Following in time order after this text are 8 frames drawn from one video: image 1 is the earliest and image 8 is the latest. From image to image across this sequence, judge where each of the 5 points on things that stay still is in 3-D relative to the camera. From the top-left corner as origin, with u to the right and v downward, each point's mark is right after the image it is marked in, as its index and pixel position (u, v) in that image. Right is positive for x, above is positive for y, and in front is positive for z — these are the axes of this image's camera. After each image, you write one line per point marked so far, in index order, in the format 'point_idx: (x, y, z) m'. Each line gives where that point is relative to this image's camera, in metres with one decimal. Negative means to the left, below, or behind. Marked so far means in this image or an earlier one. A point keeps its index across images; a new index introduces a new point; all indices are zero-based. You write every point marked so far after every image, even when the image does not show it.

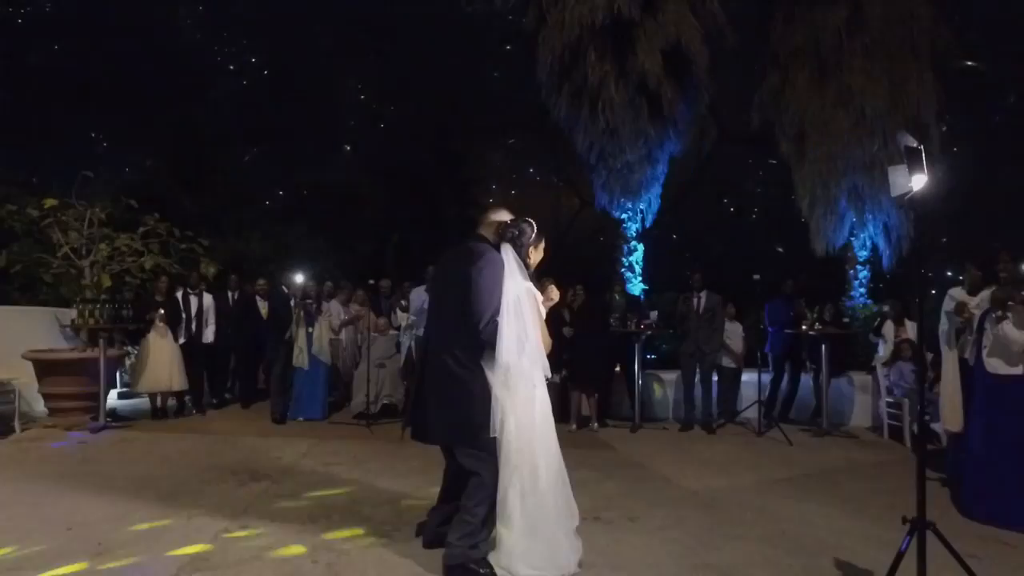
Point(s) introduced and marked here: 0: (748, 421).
0: (+3.8, -2.2, +10.4) m
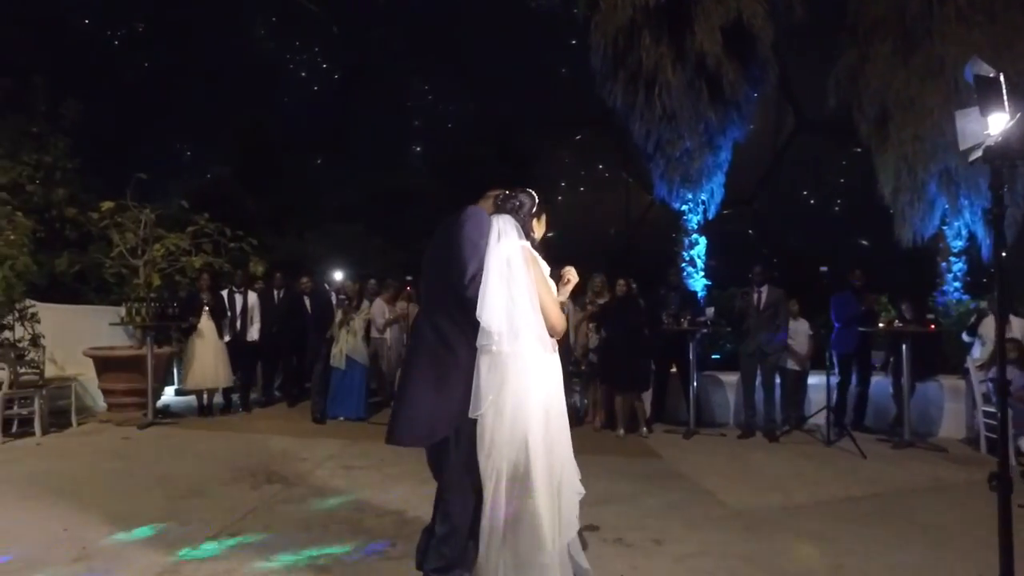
0: (+4.5, -2.1, +9.4) m
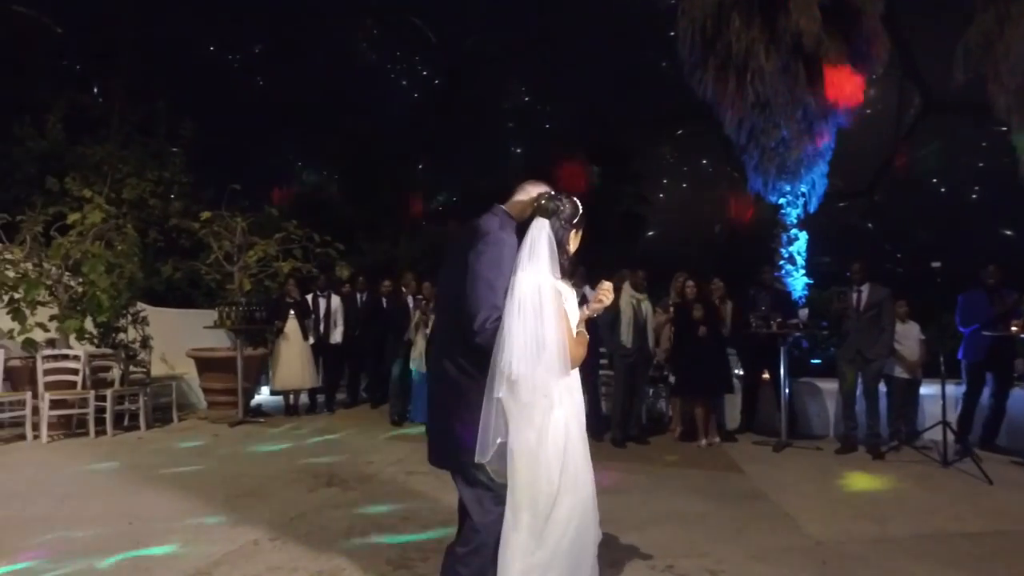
0: (+5.5, -2.1, +8.3) m
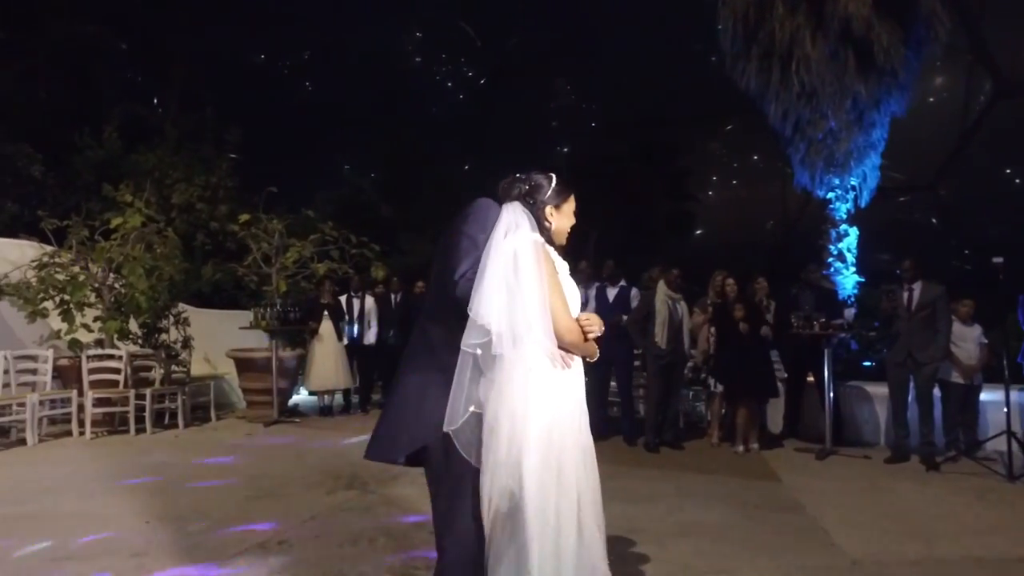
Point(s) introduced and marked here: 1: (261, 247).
0: (+5.8, -2.0, +7.7) m
1: (-4.7, +0.8, +11.9) m
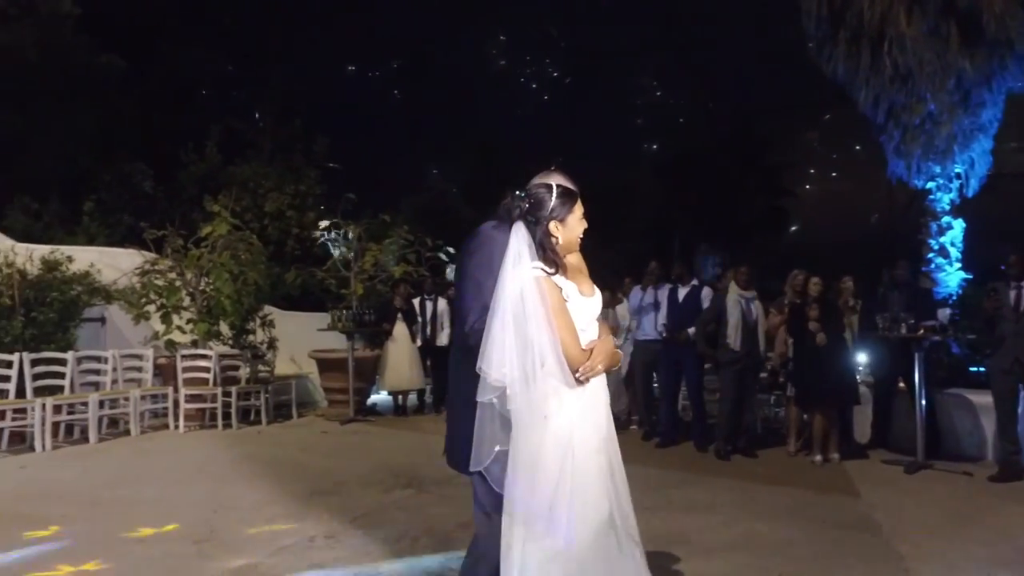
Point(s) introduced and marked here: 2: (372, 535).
0: (+6.5, -2.0, +6.7) m
1: (-3.3, +0.7, +12.4) m
2: (-1.1, -1.9, +4.9) m
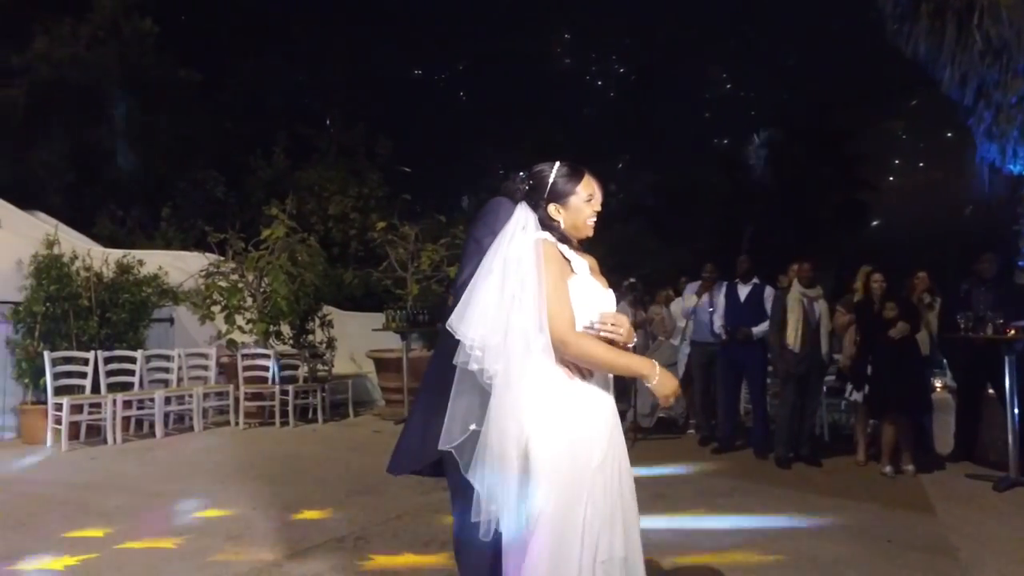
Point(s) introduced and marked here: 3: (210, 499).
0: (+6.9, -2.0, +5.8) m
1: (-2.3, +0.7, +12.5) m
2: (-0.8, -1.9, +4.8) m
3: (-2.9, -2.0, +6.2) m
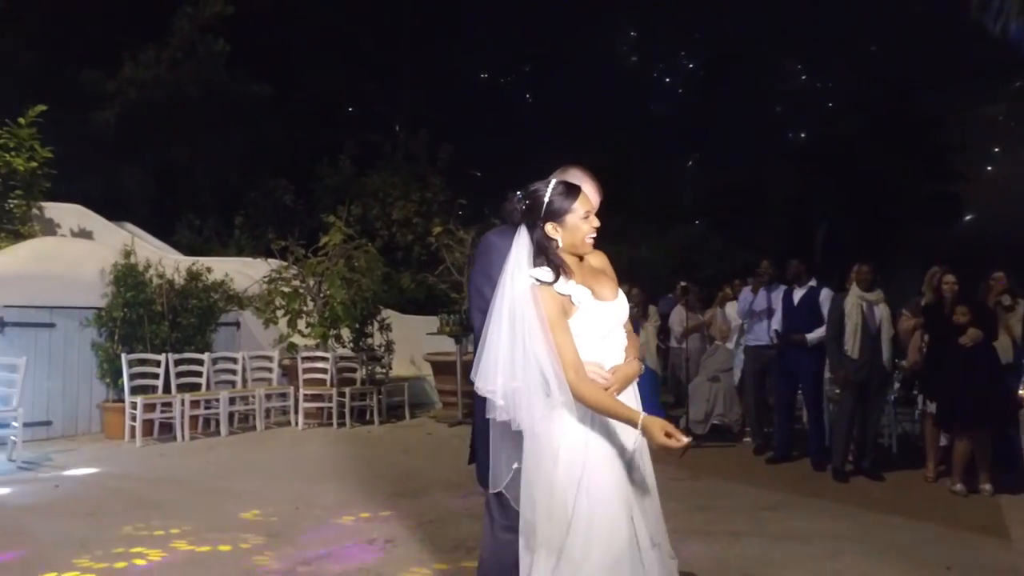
0: (+7.2, -1.9, +5.0) m
1: (-1.2, +0.6, +12.6) m
2: (-0.6, -2.0, +4.9) m
3: (-2.5, -2.1, +6.4) m
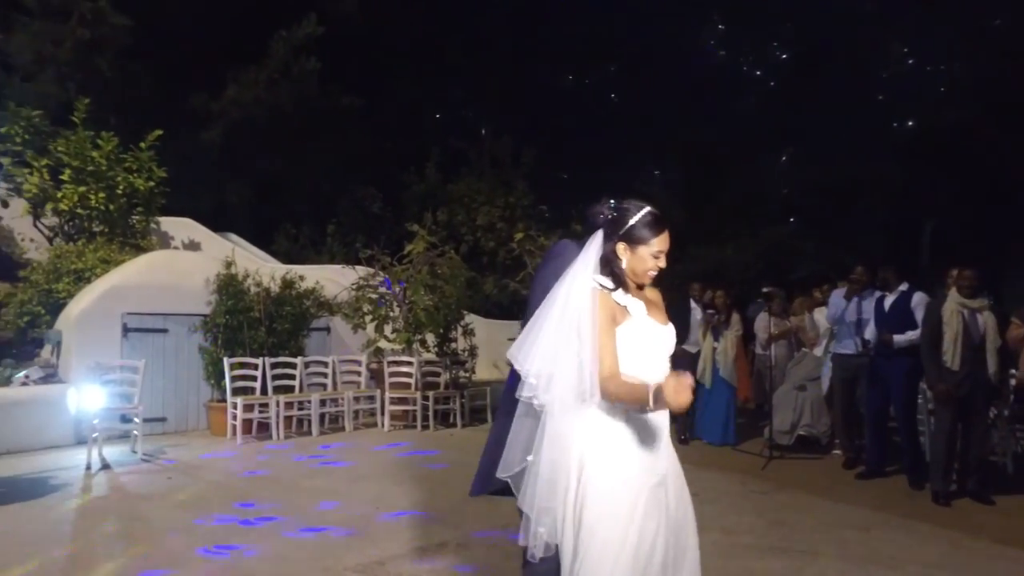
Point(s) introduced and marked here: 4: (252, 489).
0: (+7.7, -1.9, +4.0) m
1: (+0.4, +0.5, +12.7) m
2: (0.0, -2.0, +4.9) m
3: (-1.8, -2.2, +6.7) m
4: (-2.9, -2.3, +7.1) m
